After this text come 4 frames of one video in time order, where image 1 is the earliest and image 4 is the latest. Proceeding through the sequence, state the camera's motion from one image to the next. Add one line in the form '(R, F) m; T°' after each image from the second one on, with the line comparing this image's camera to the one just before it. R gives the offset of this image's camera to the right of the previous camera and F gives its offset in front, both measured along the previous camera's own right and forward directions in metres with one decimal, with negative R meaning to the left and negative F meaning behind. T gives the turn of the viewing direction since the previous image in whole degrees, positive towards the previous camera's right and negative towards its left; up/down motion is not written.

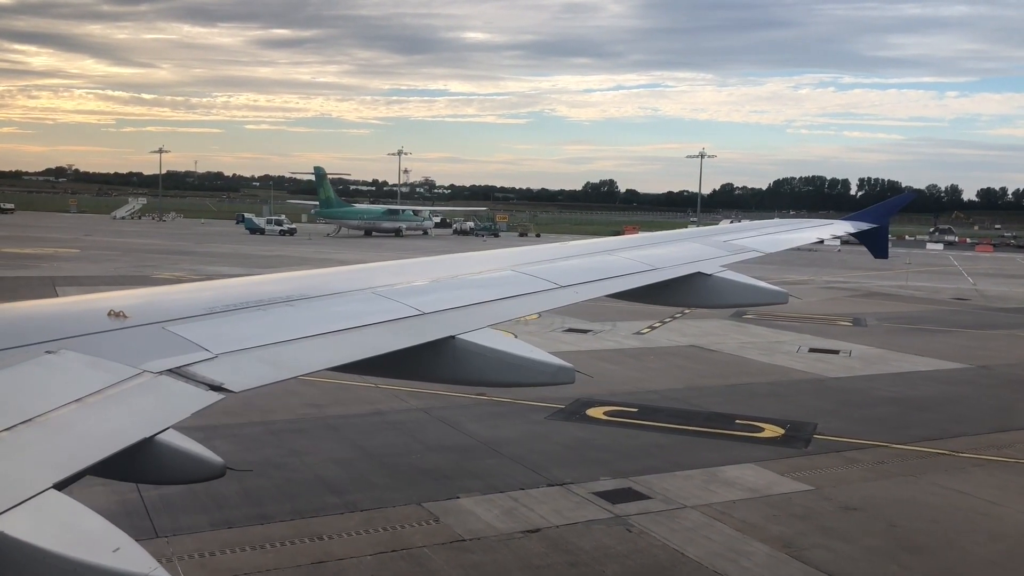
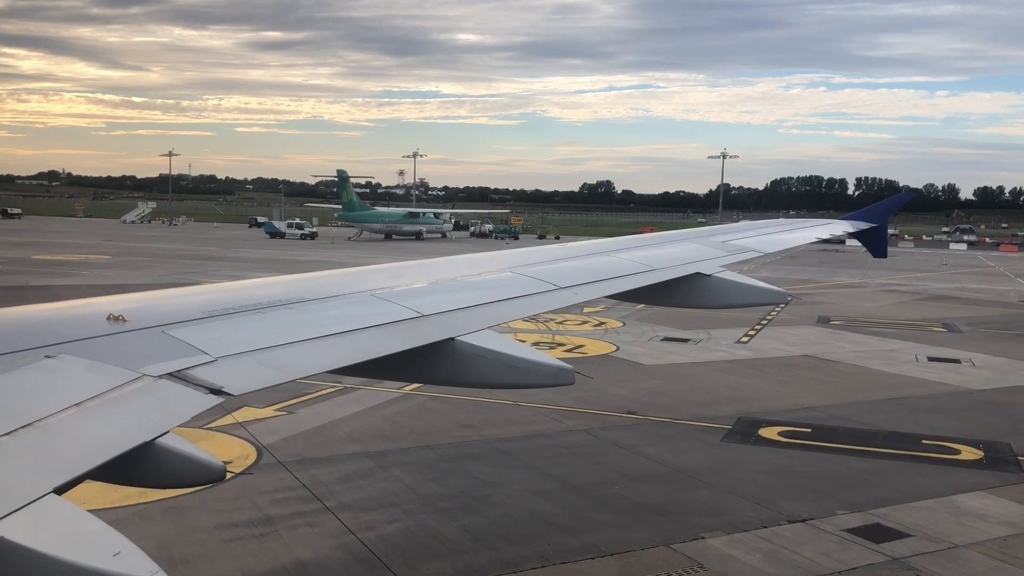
(-2.6, +0.9) m; 0°
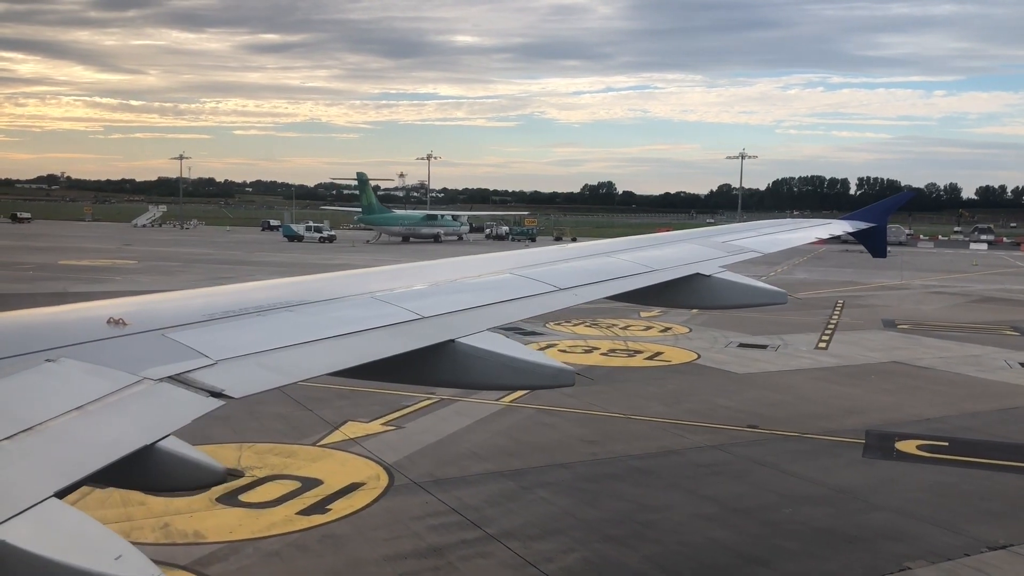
(-1.8, +0.6) m; 0°
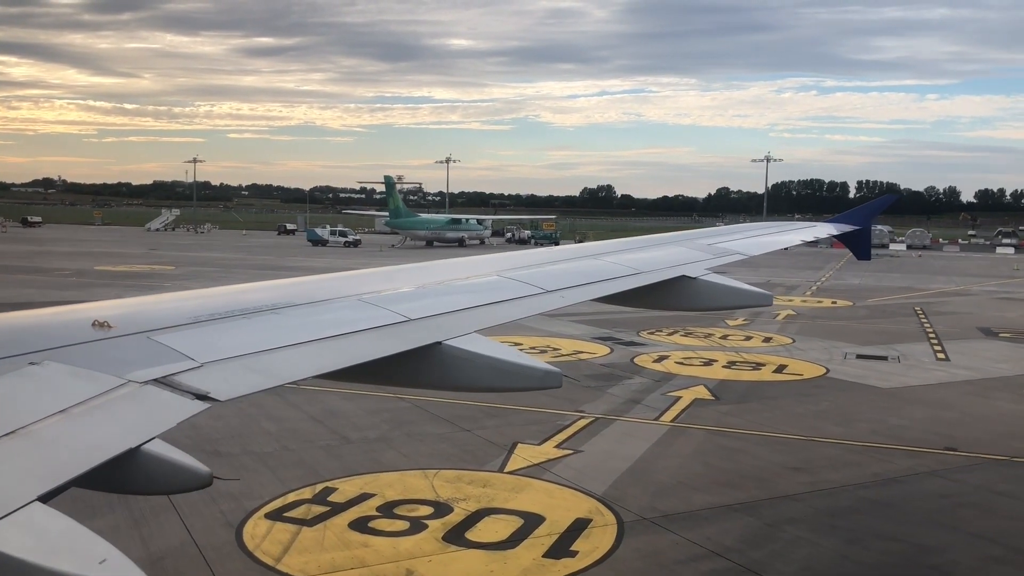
(-2.6, +0.9) m; 0°
